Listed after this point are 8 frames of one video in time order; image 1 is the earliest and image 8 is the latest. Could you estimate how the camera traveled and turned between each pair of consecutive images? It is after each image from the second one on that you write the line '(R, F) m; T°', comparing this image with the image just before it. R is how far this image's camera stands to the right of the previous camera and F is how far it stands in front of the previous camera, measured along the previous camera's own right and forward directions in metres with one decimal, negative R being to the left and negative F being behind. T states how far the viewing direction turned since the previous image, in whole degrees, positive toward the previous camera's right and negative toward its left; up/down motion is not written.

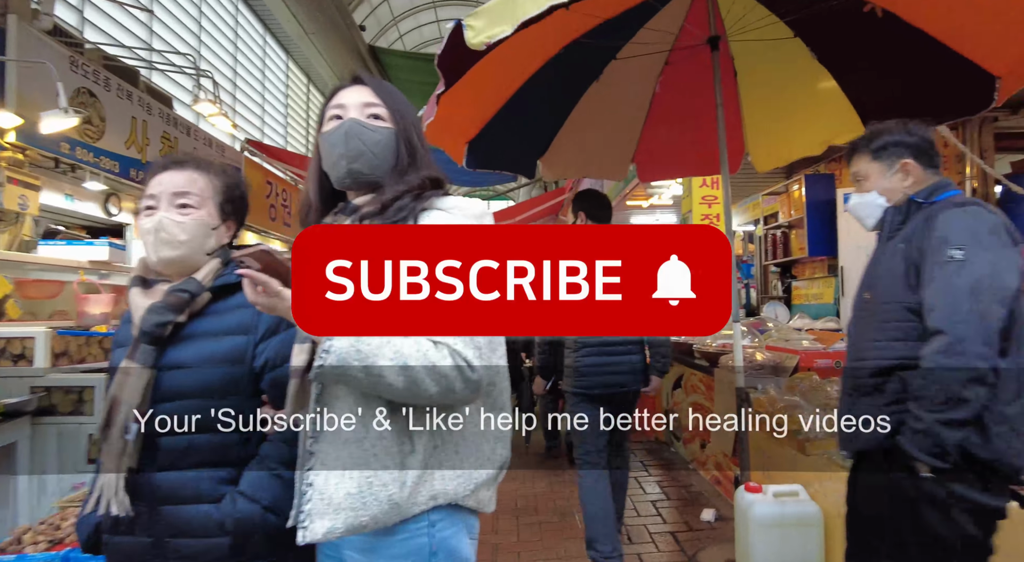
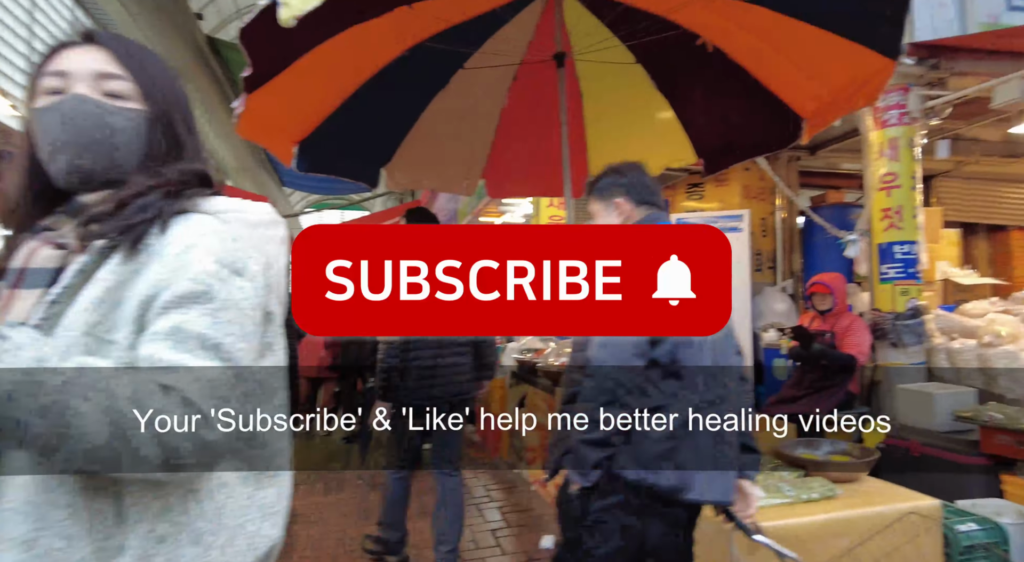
(+0.1, +0.2) m; +14°
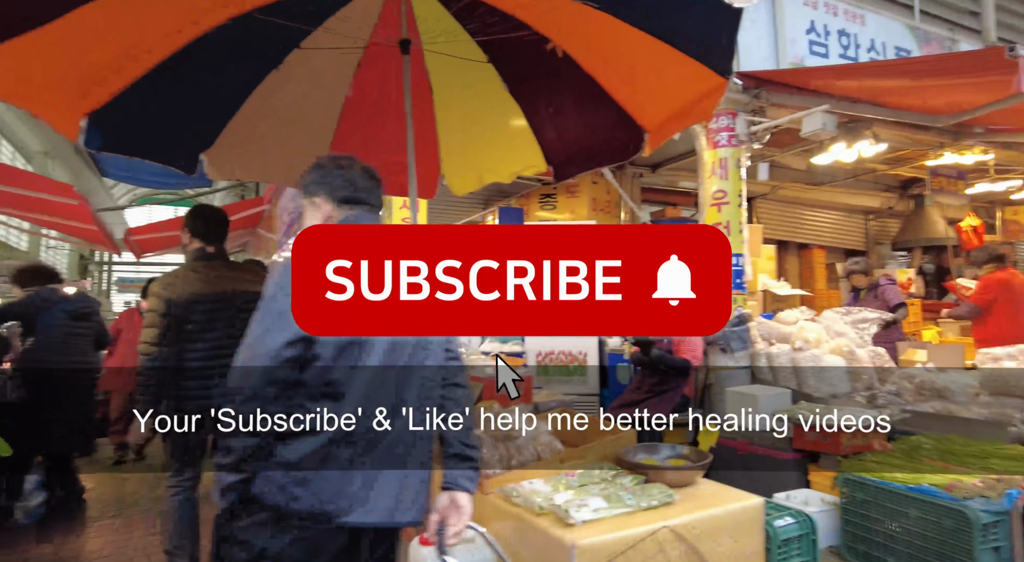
(+0.1, +0.2) m; +13°
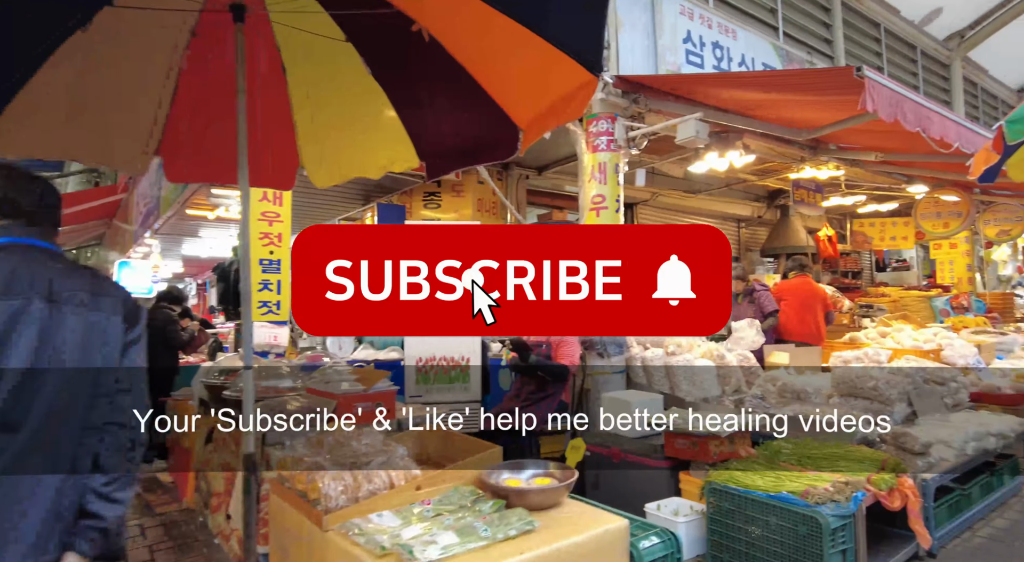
(+0.2, +0.2) m; +10°
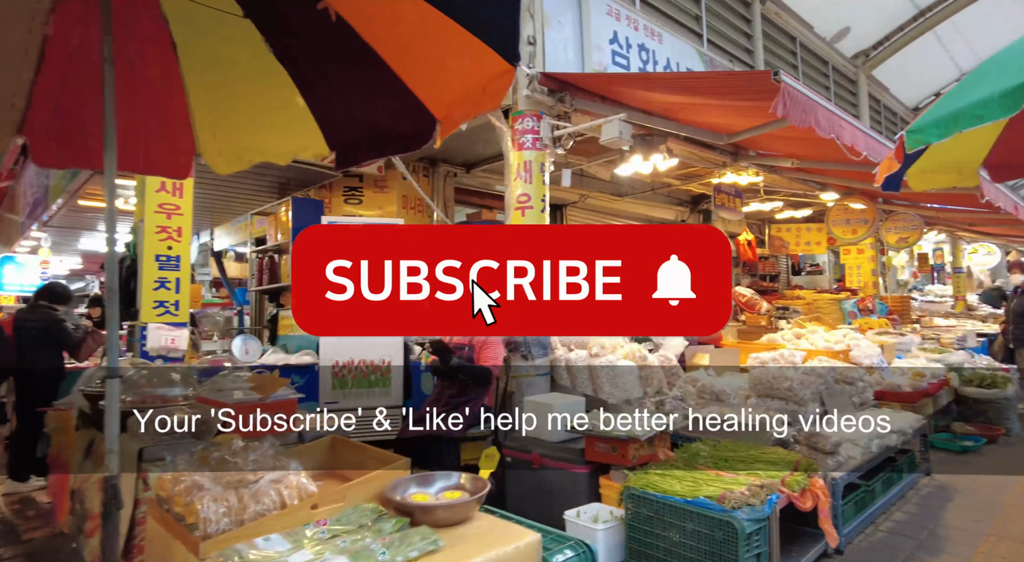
(+0.1, +0.1) m; +6°
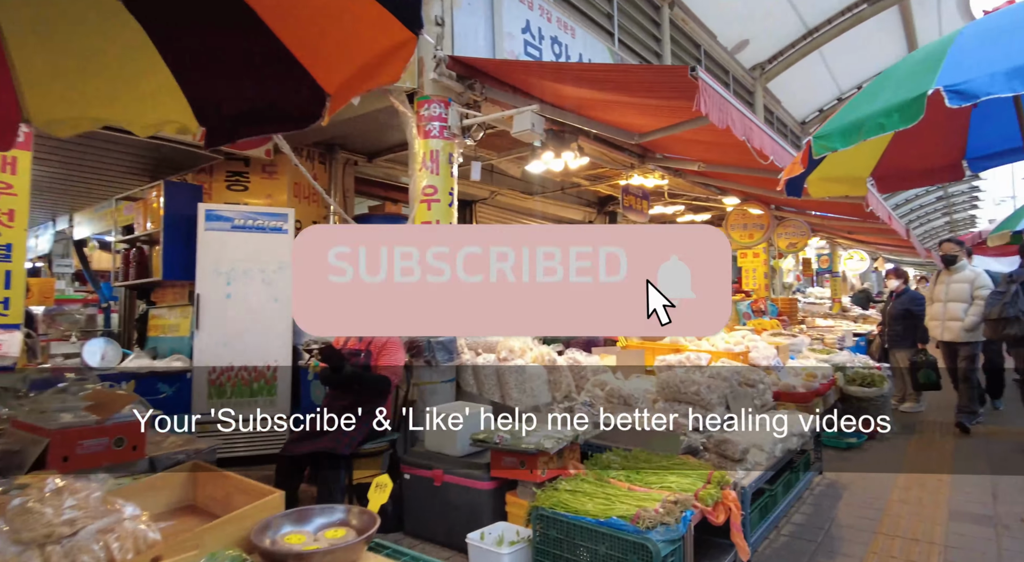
(0.0, +0.3) m; +9°
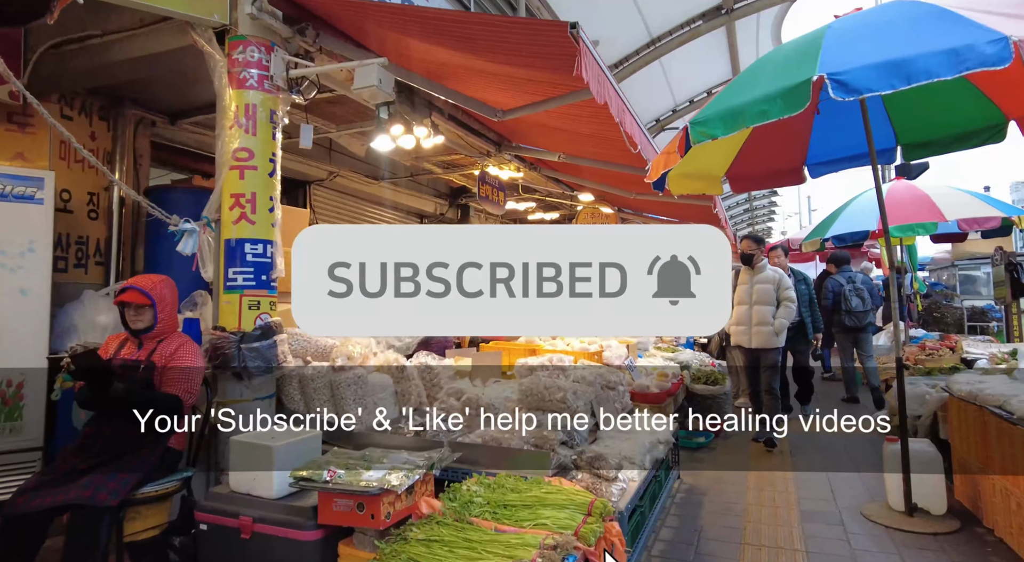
(0.0, +0.6) m; +15°
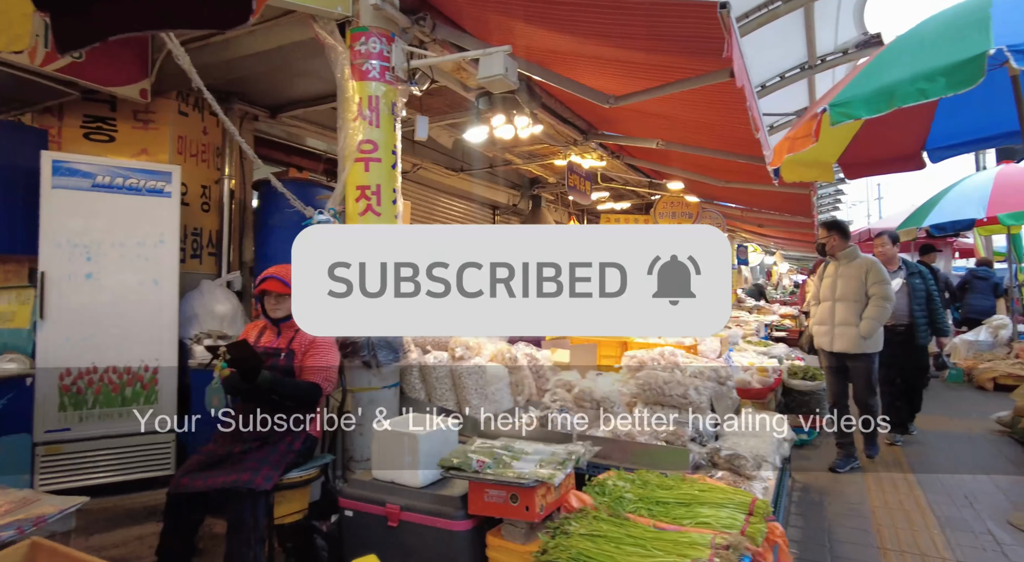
(-0.4, 0.0) m; -5°
